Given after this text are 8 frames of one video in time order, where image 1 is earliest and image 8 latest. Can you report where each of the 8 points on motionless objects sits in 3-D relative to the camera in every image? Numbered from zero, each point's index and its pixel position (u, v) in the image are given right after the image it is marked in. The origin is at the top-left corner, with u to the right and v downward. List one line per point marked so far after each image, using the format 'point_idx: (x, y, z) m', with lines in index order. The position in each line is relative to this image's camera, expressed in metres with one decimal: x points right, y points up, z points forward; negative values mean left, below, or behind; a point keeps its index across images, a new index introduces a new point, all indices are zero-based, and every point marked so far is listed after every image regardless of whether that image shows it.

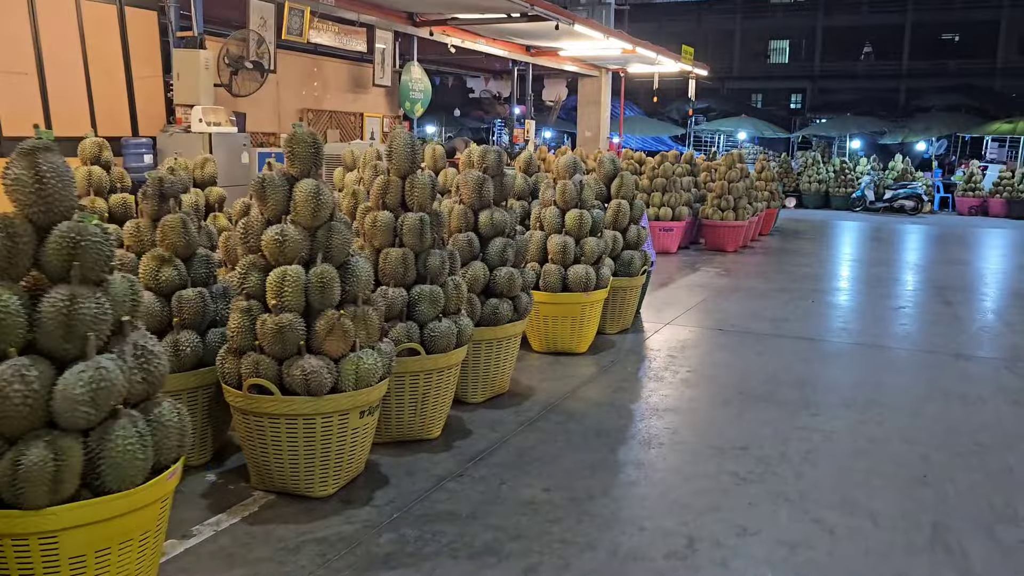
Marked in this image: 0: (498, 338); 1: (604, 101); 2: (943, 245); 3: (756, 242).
0: (-0.1, -0.2, +3.4) m
1: (+1.5, +3.1, +14.2) m
2: (+5.3, +0.5, +10.6) m
3: (+2.9, +0.5, +10.2) m
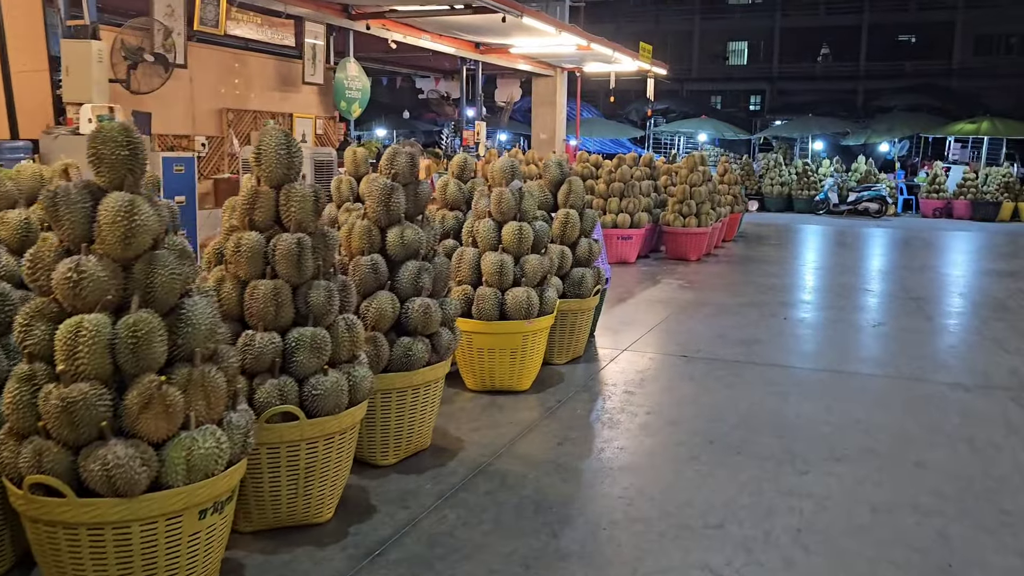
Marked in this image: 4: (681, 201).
0: (-0.3, -0.3, +2.8) m
1: (+0.8, +3.0, +13.6) m
2: (+4.7, +0.5, +10.2) m
3: (+2.4, +0.4, +9.6) m
4: (+1.7, +0.9, +8.6) m
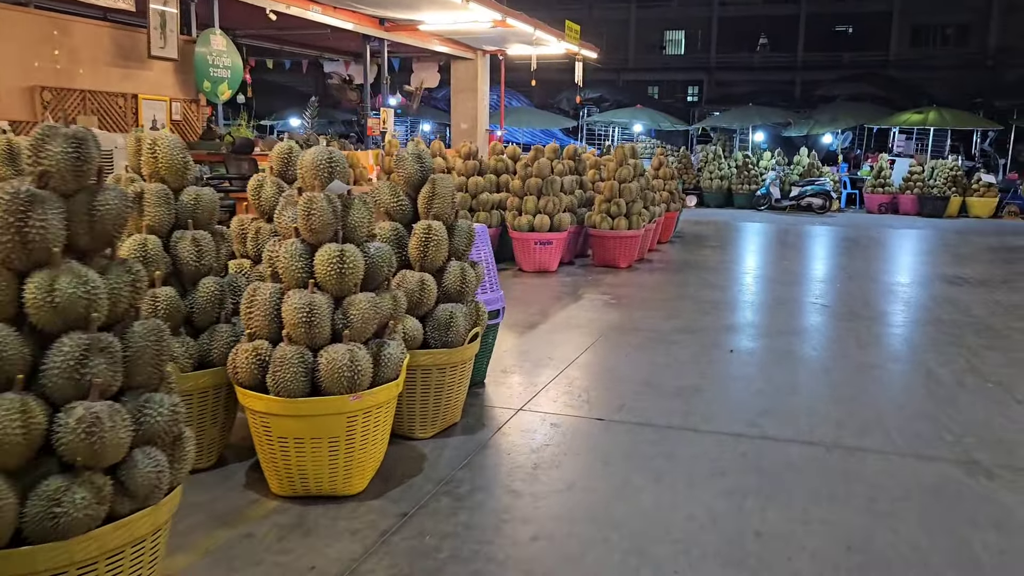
0: (-0.8, -0.5, +1.5) m
1: (-0.5, +2.9, +12.4) m
2: (+3.8, +0.4, +9.3) m
3: (+1.4, +0.3, +8.5) m
4: (+0.9, +0.8, +7.5) m
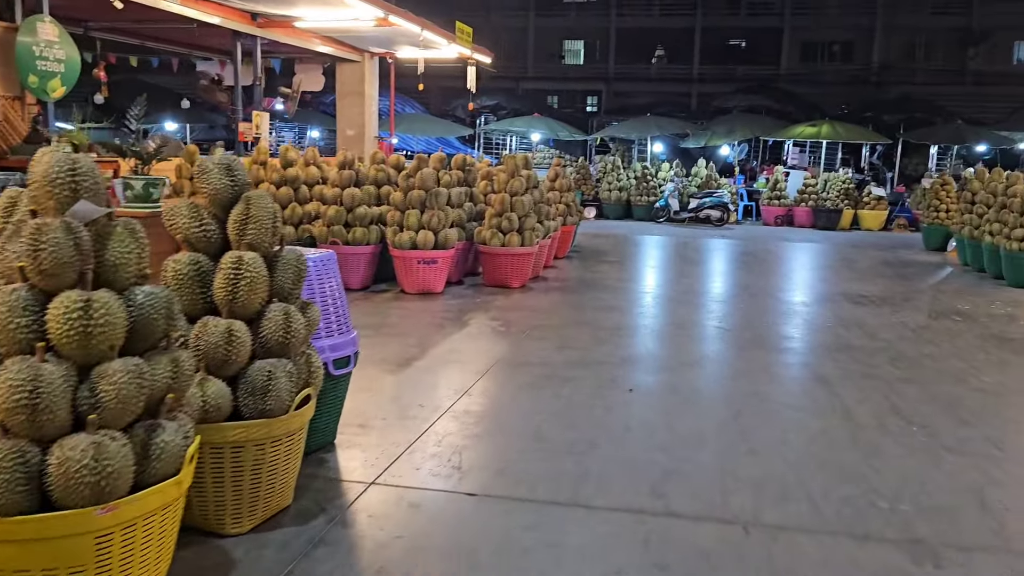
0: (-1.0, -0.6, +0.8) m
1: (-2.0, +2.7, +11.7) m
2: (+2.6, +0.2, +9.0) m
3: (+0.4, +0.2, +8.0) m
4: (-0.1, +0.6, +6.9) m
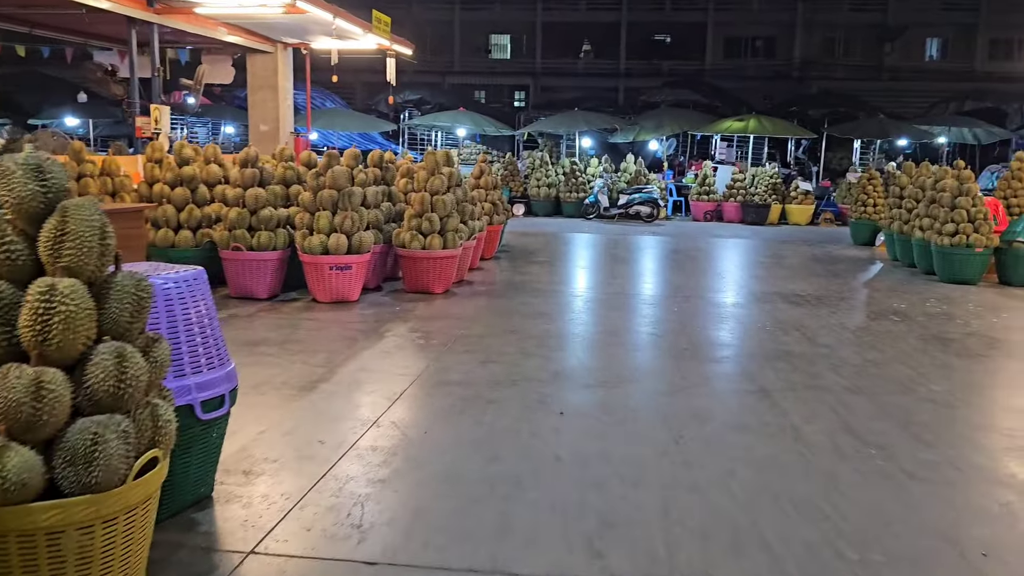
0: (-1.1, -0.7, +0.2) m
1: (-3.0, +2.6, +11.0) m
2: (+1.8, +0.2, +8.7) m
3: (-0.3, +0.1, +7.6) m
4: (-0.7, +0.6, +6.4) m
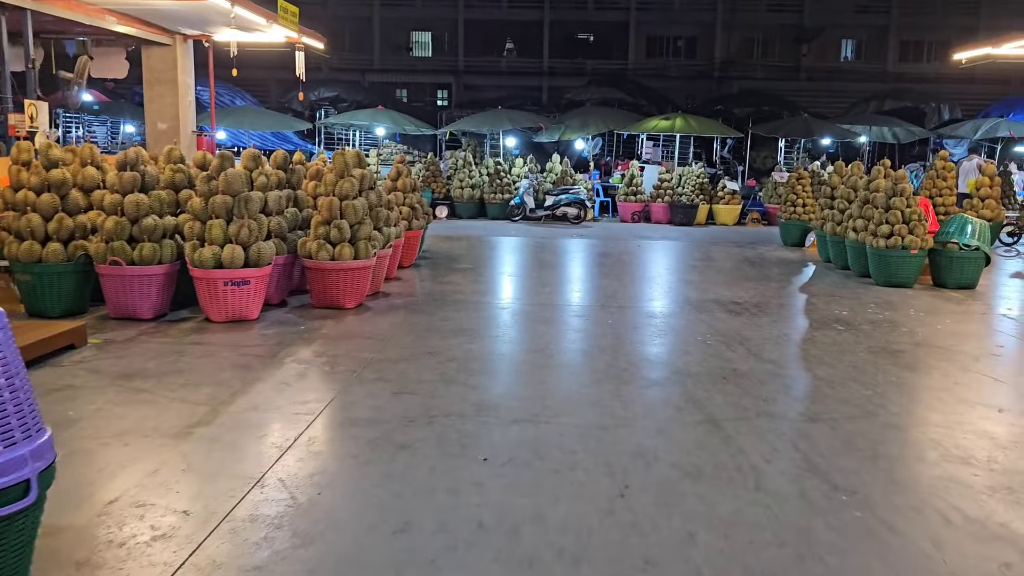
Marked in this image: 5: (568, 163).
0: (-1.1, -0.8, -0.4) m
1: (-4.0, +2.5, +10.2) m
2: (+1.1, +0.2, +8.3) m
3: (-1.0, 0.0, +7.0) m
4: (-1.3, +0.5, +5.8) m
5: (+0.9, +2.1, +14.3) m
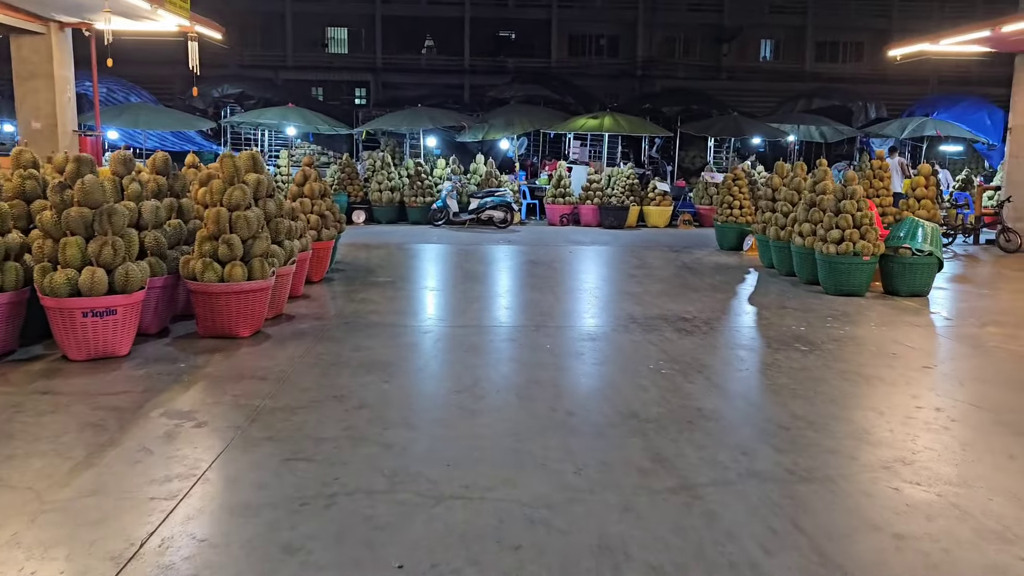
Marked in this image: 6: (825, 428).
0: (-1.0, -1.0, -1.2) m
1: (-4.8, +2.3, +9.0) m
2: (+0.4, +0.1, +7.6) m
3: (-1.5, -0.1, +6.1) m
4: (-1.7, +0.3, +5.0) m
5: (-0.3, +2.0, +13.6) m
6: (+1.3, -0.6, +3.5) m
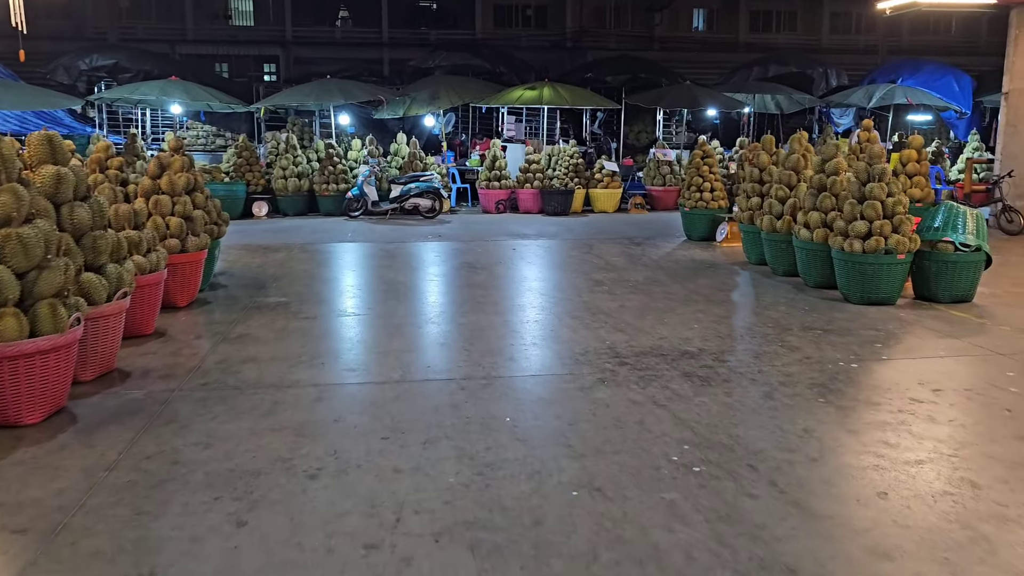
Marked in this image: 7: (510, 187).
0: (-0.7, -1.3, -3.0) m
1: (-5.5, +2.0, +6.9) m
2: (-0.1, 0.0, +6.0) m
3: (-1.9, -0.3, +4.3) m
4: (-2.0, +0.1, +3.1) m
5: (-1.3, +2.0, +11.8) m
6: (+1.2, -0.7, +1.9) m
7: (0.0, +1.4, +11.7) m
